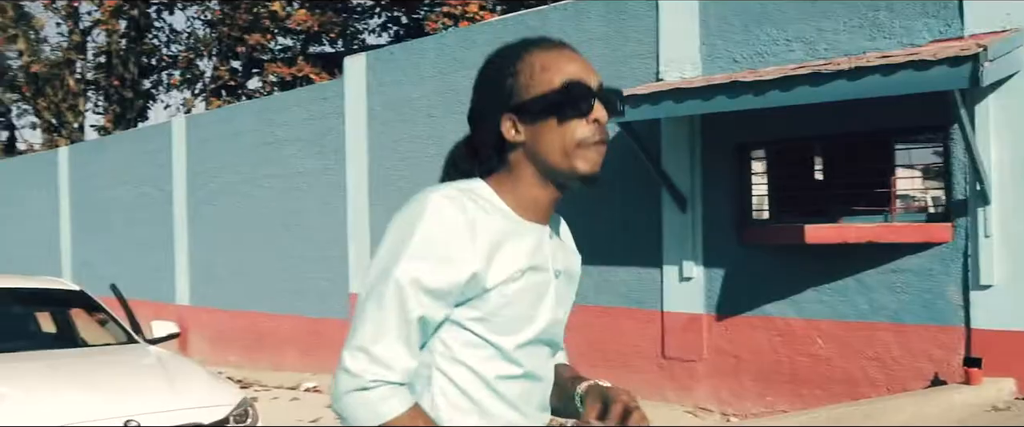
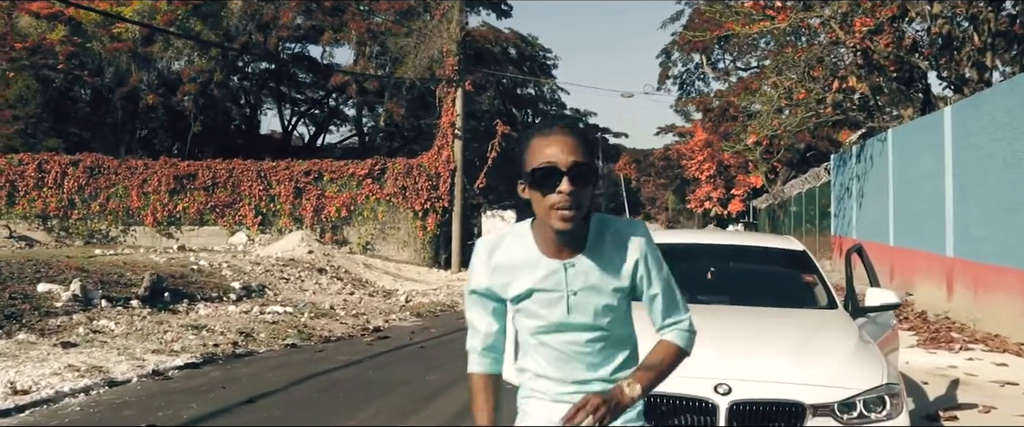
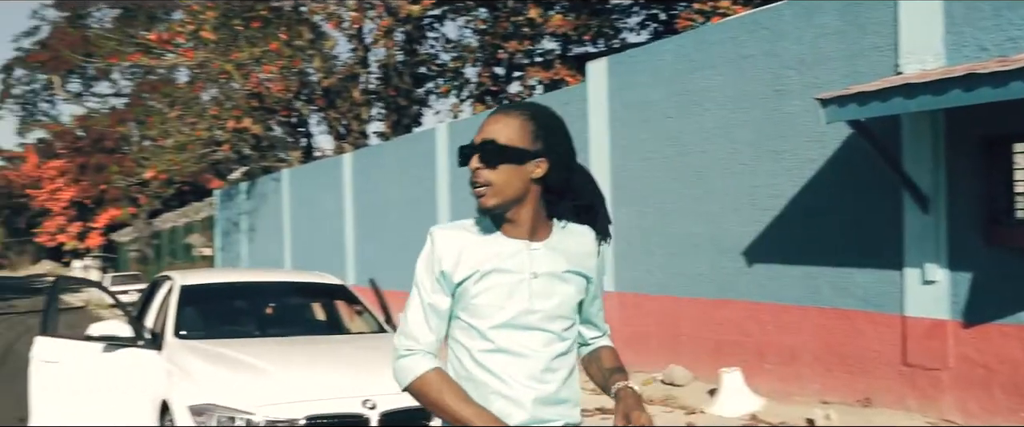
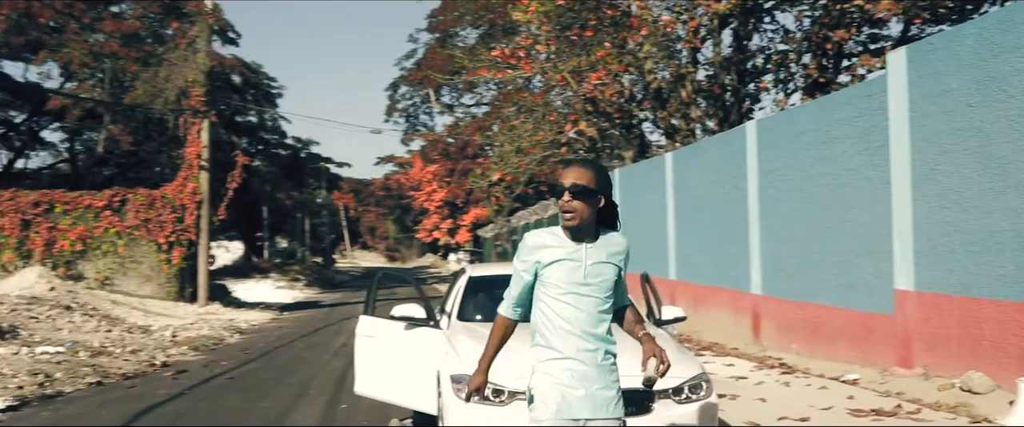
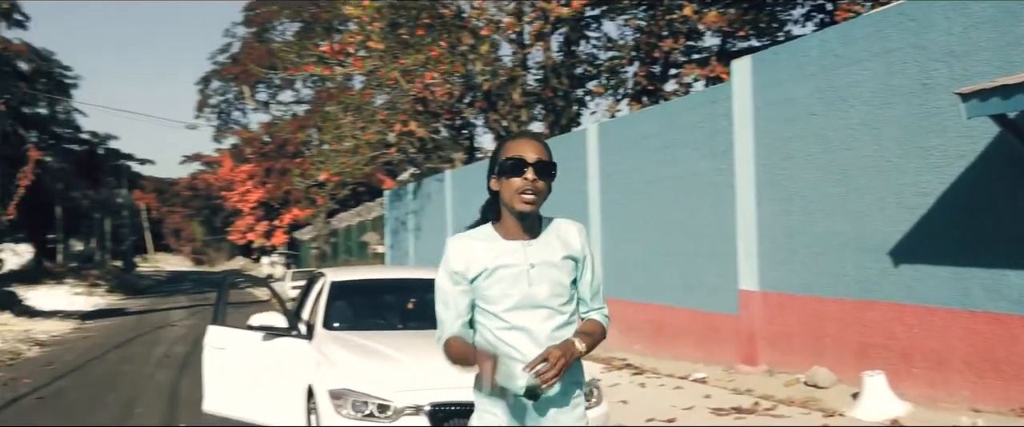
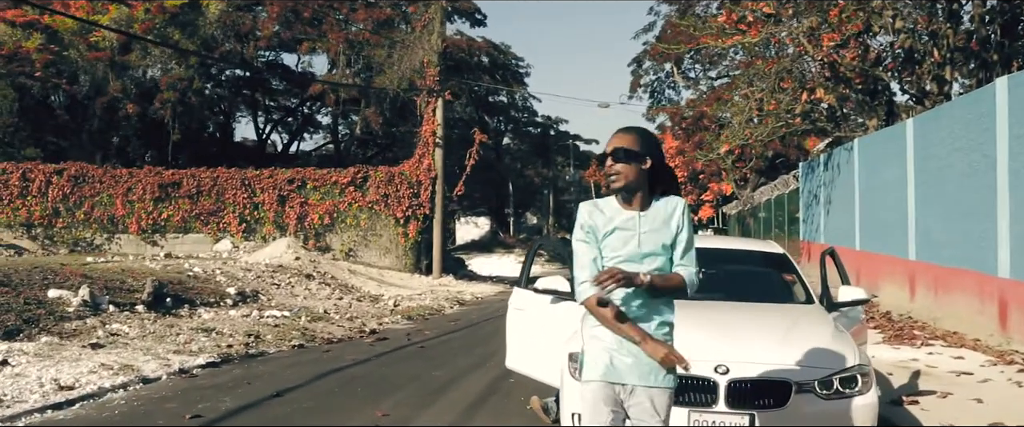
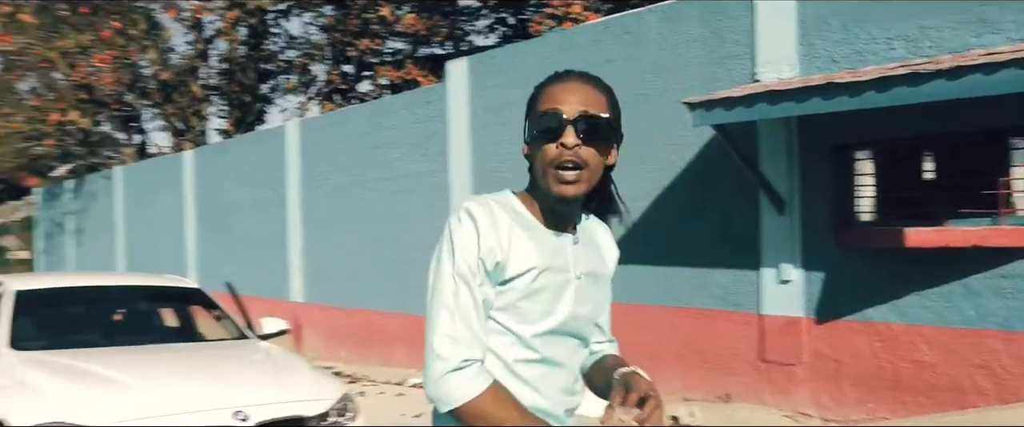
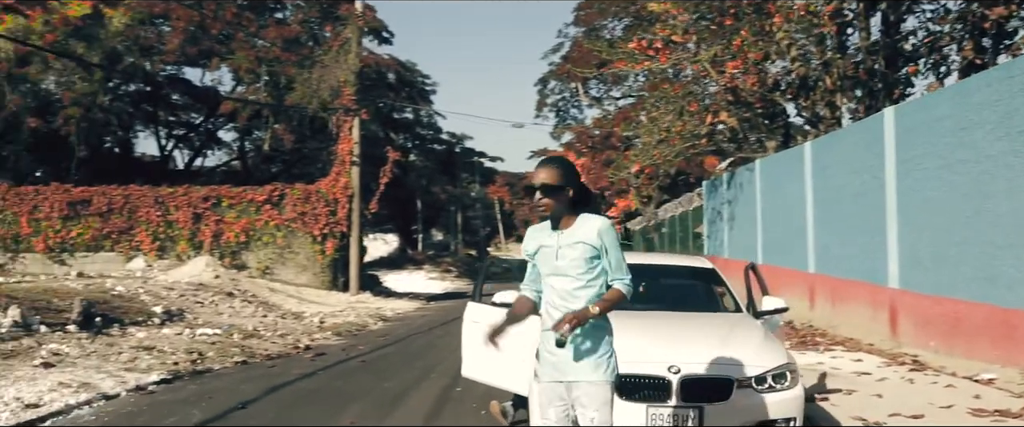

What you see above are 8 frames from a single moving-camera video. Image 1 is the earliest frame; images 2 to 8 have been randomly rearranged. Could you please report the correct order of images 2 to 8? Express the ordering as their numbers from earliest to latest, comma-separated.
7, 3, 5, 4, 8, 6, 2
